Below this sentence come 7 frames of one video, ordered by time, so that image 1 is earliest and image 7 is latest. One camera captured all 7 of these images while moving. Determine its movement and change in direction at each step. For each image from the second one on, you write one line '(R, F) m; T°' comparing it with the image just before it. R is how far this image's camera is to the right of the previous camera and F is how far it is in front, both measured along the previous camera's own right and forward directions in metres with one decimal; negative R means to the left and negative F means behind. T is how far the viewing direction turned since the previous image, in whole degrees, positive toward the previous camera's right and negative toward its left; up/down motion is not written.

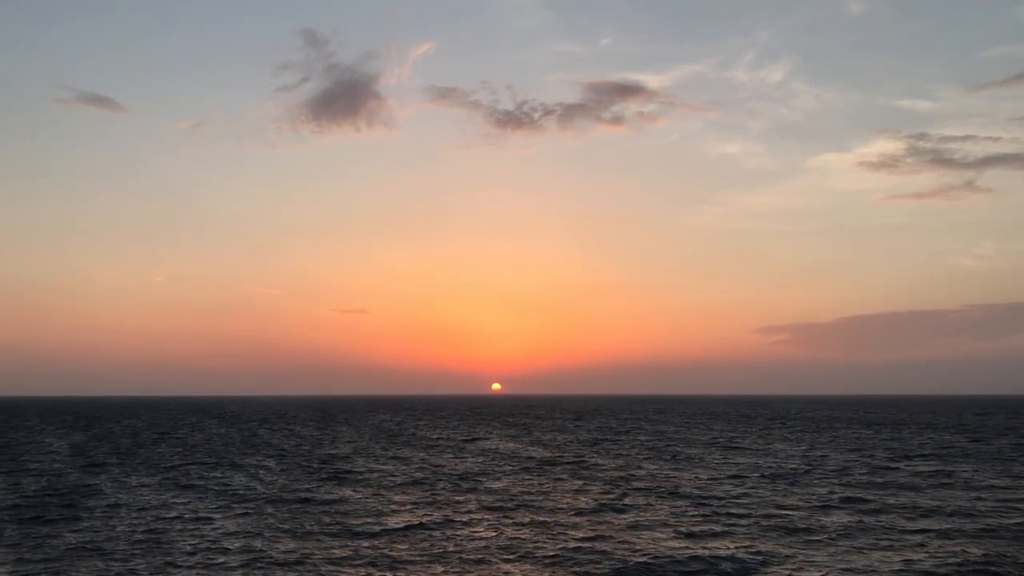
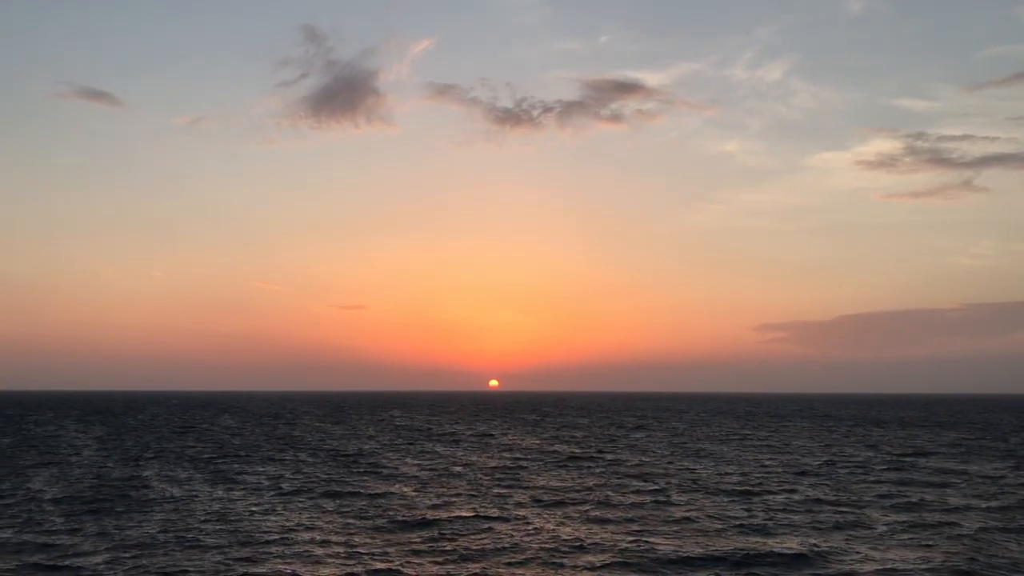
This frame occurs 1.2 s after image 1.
(-2.6, -1.1) m; 0°
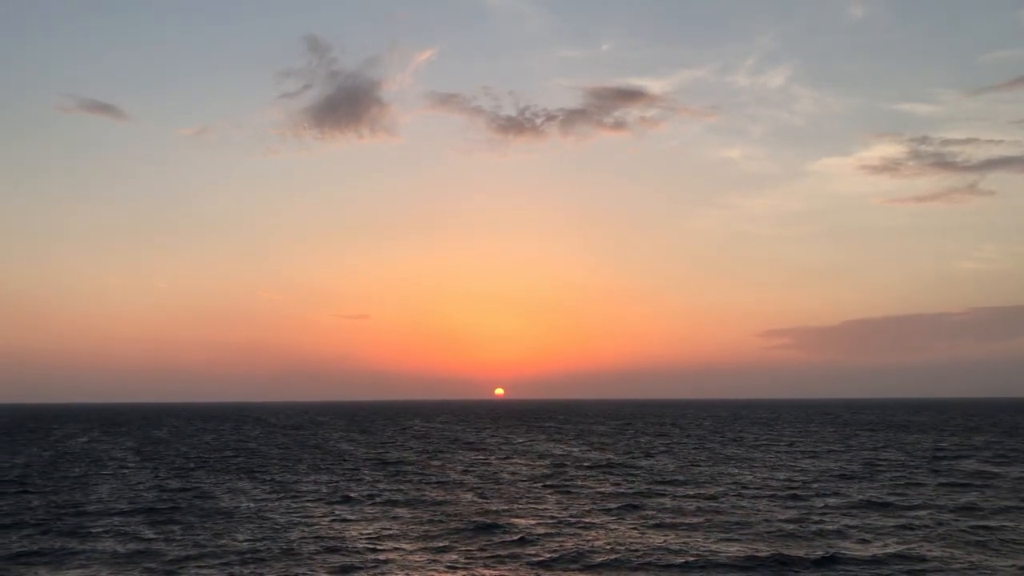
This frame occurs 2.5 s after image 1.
(-2.9, -1.1) m; 0°
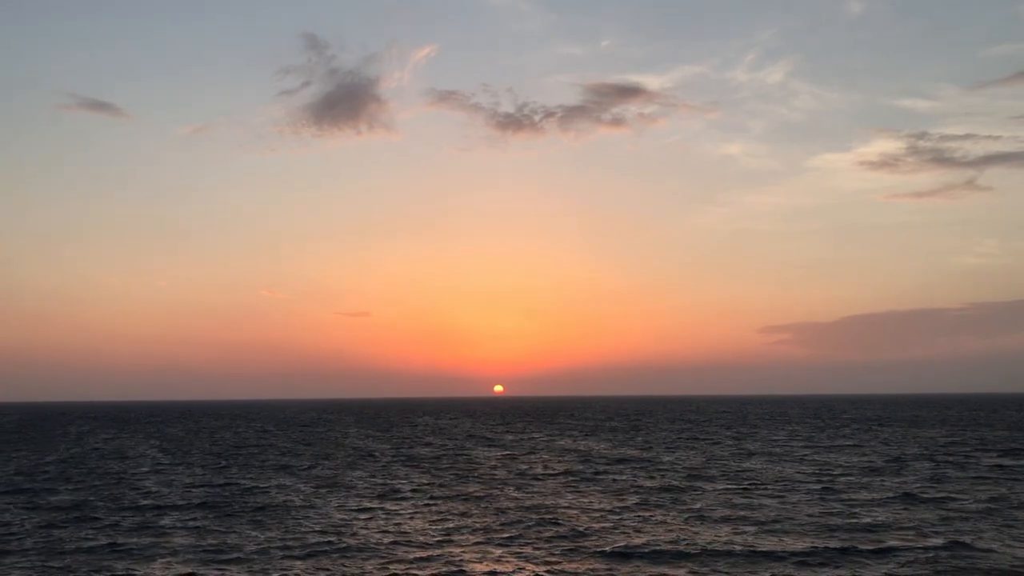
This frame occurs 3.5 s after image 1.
(-2.6, -0.9) m; 0°
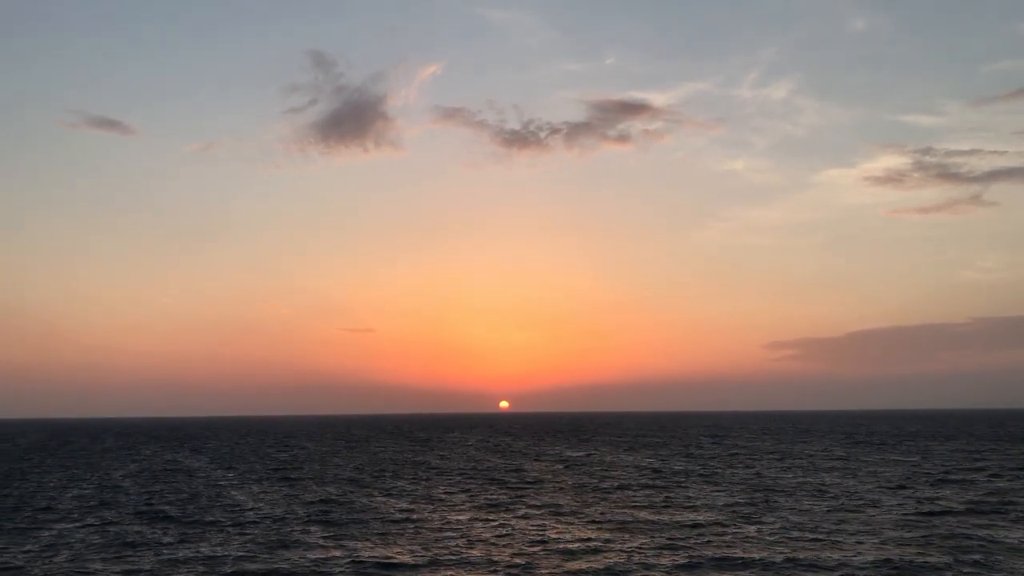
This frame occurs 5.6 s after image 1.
(-5.8, -1.1) m; 0°
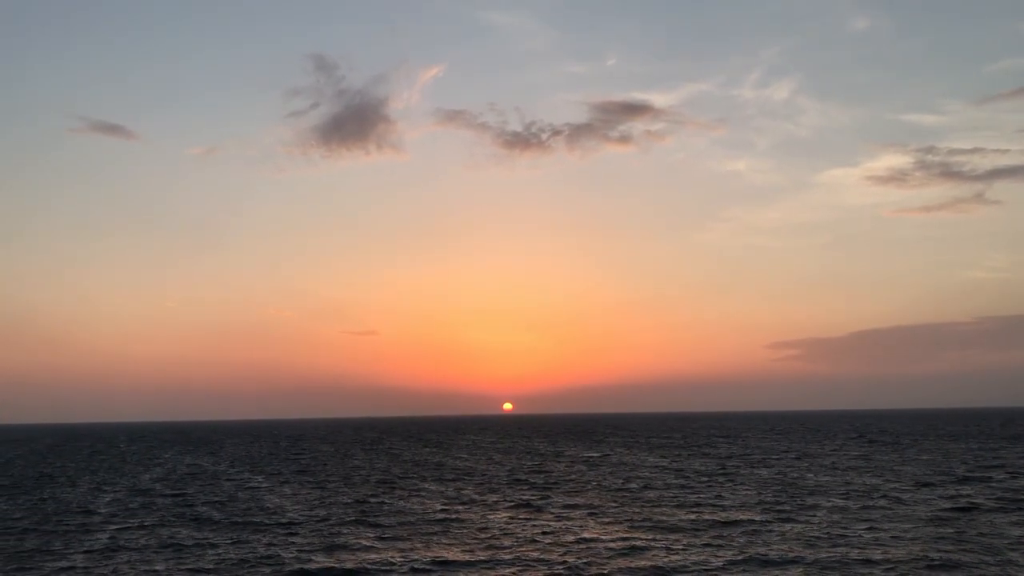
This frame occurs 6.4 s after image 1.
(-2.4, 0.0) m; 0°
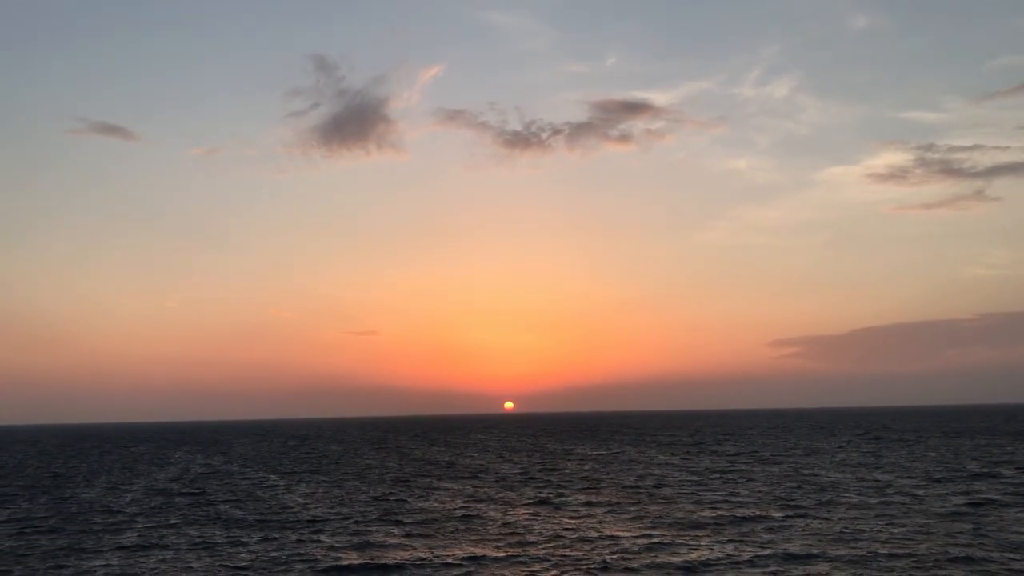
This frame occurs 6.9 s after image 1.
(-1.4, +0.1) m; 0°
